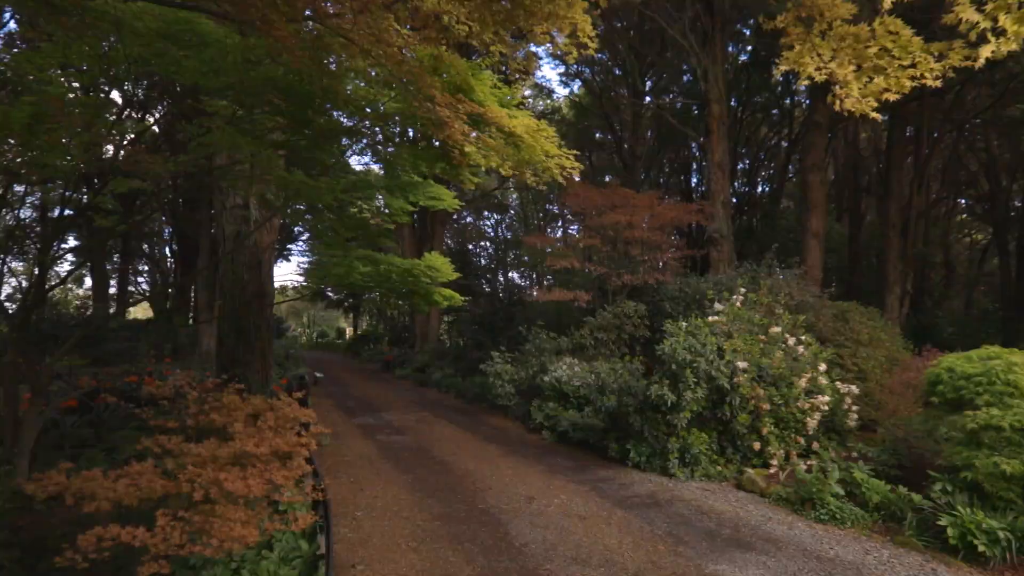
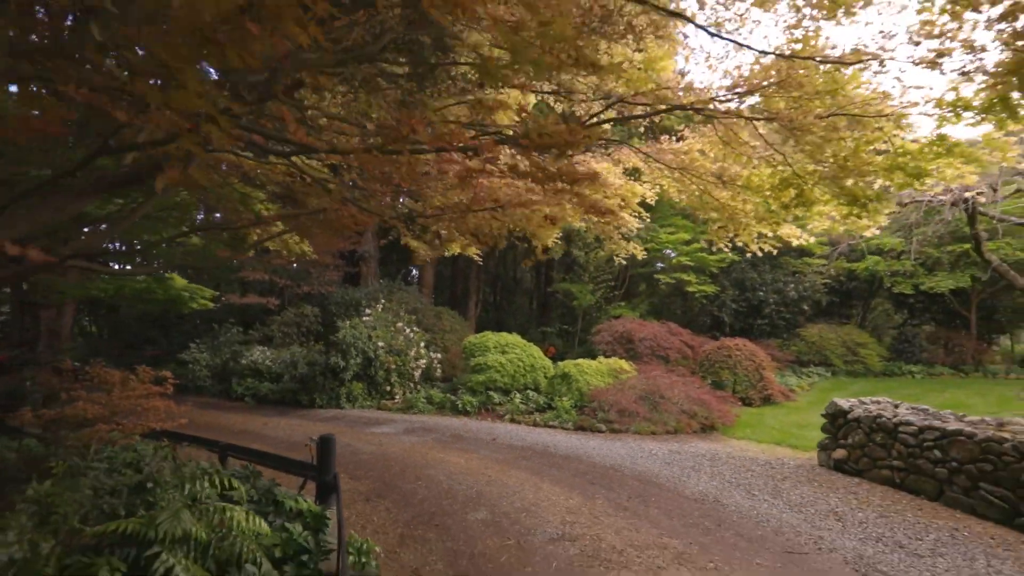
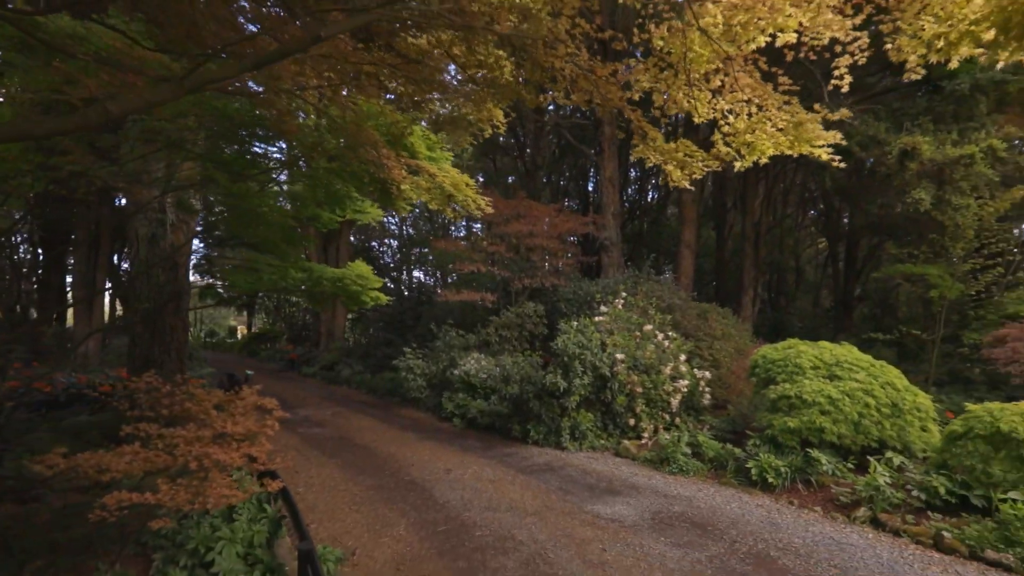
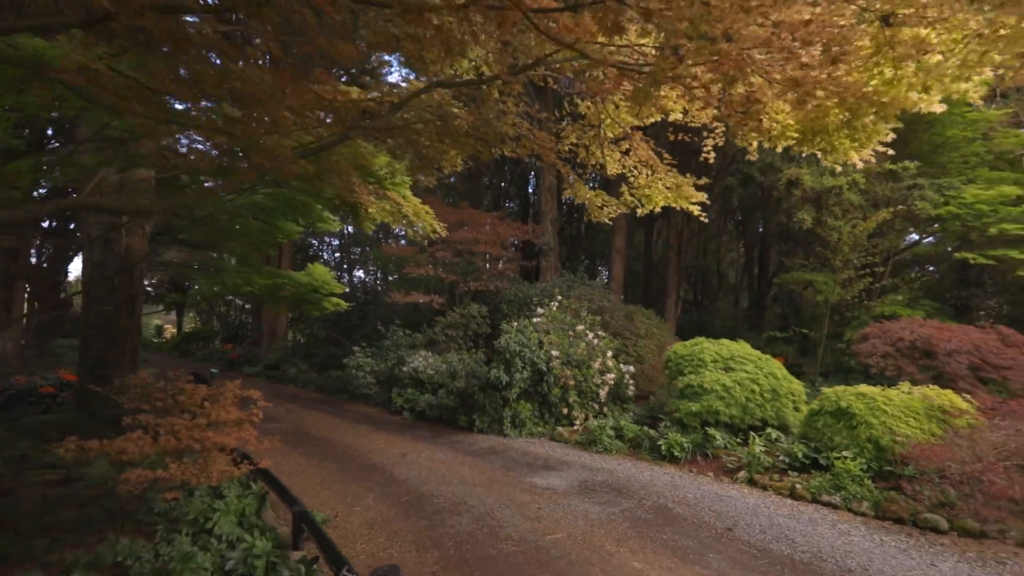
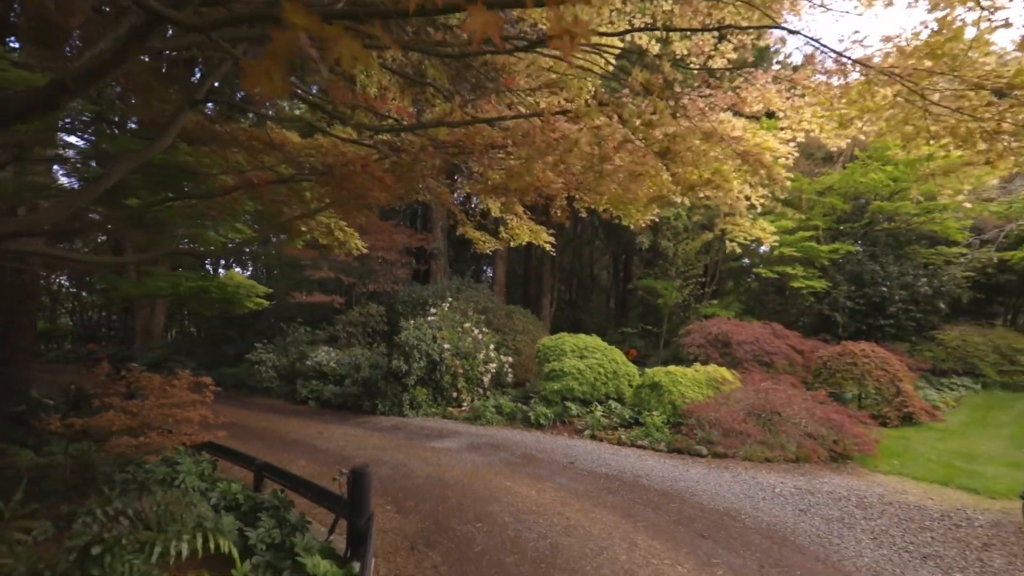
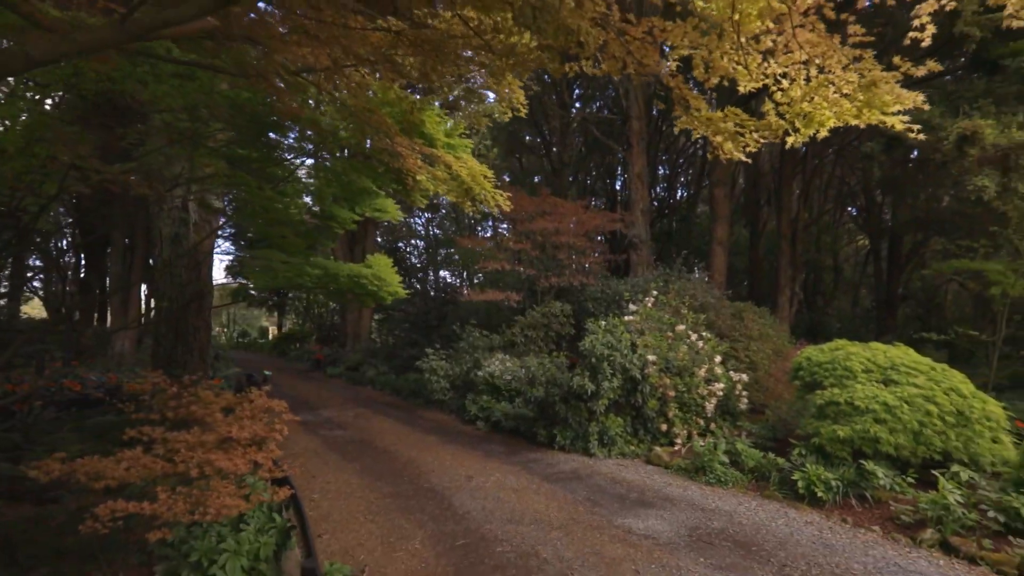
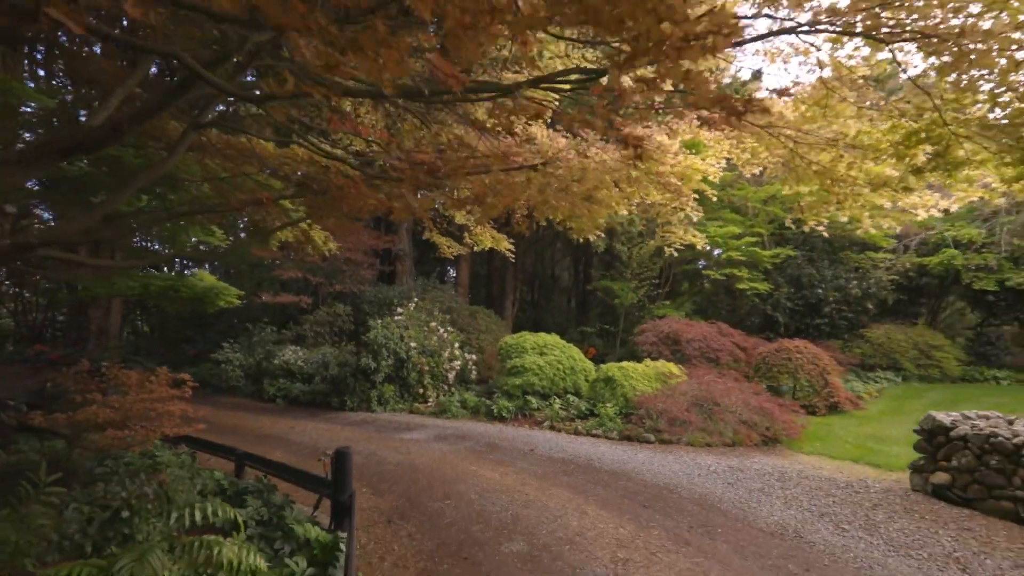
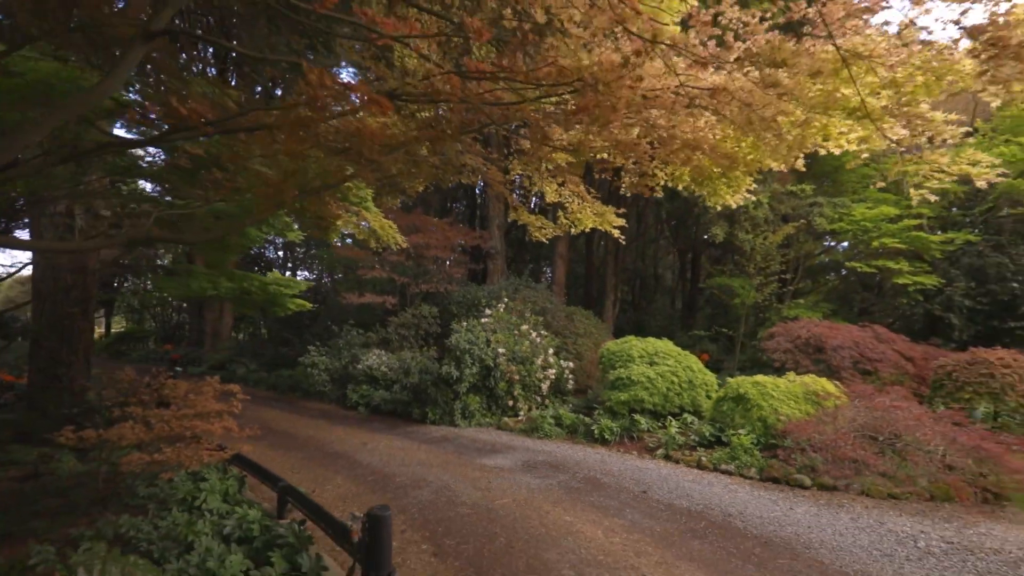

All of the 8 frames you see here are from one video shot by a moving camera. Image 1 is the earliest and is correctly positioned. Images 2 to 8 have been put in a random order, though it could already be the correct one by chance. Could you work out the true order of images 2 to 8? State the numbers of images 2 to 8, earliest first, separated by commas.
6, 3, 4, 8, 5, 7, 2
